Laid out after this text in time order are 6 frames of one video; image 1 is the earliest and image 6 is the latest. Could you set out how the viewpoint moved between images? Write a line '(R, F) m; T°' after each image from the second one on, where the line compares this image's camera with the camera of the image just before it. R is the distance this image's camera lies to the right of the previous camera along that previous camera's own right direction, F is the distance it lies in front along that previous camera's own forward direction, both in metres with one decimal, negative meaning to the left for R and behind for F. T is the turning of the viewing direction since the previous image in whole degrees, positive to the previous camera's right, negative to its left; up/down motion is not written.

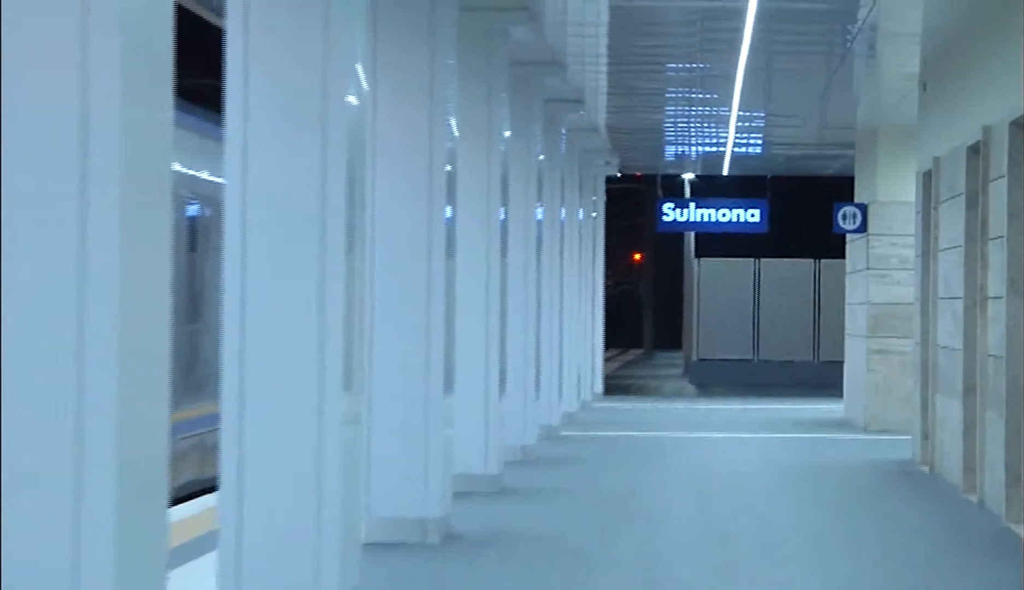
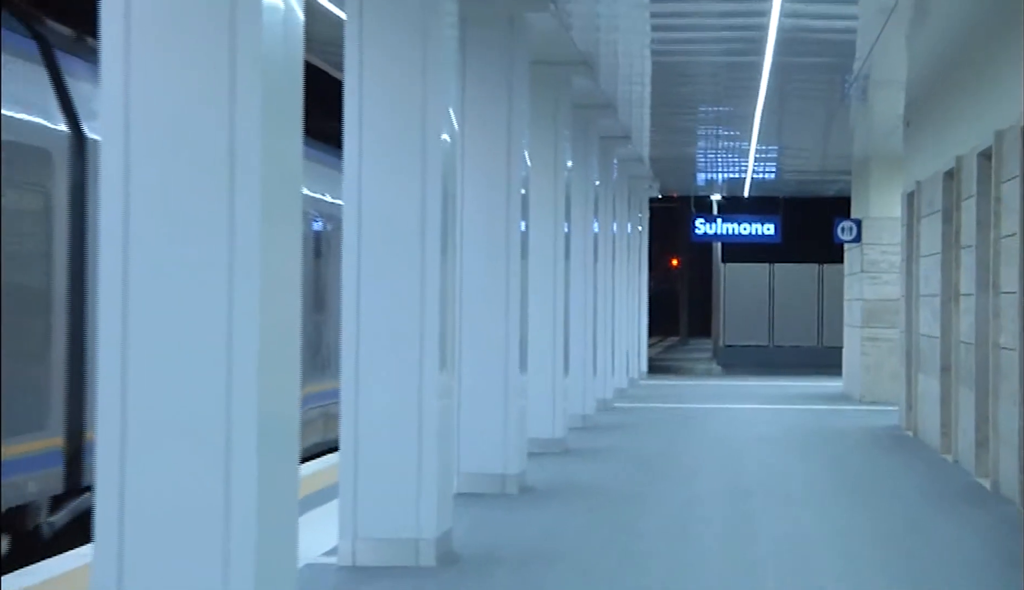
(-0.2, -1.2) m; -1°
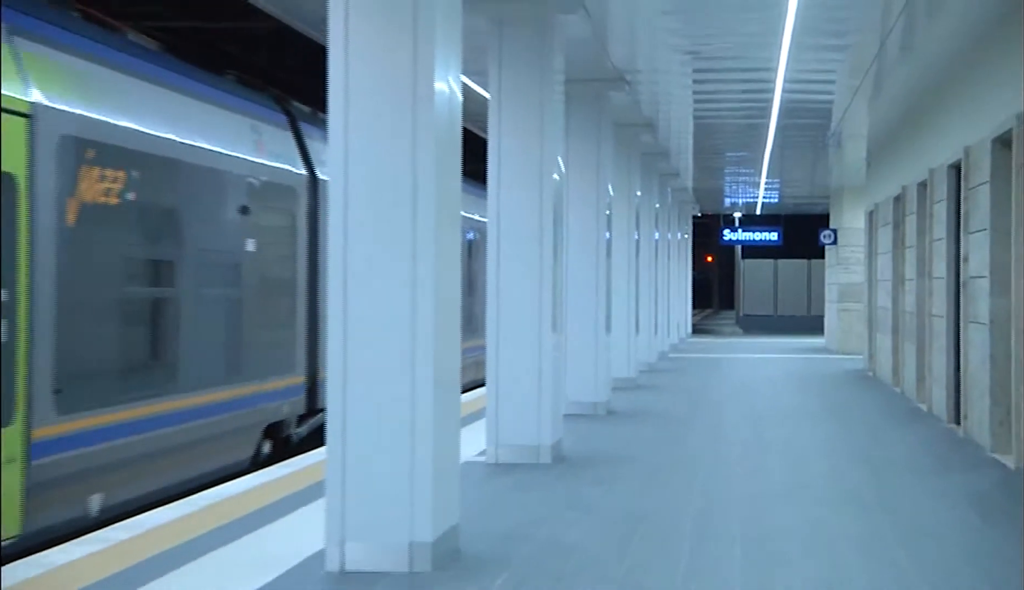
(-0.3, -3.0) m; -2°
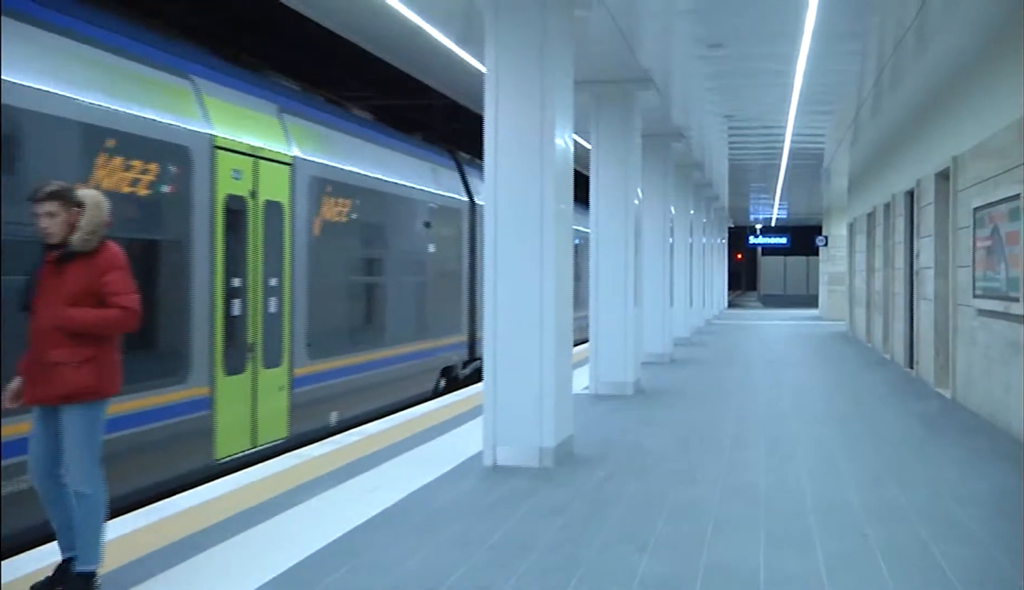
(-0.2, -4.4) m; -3°
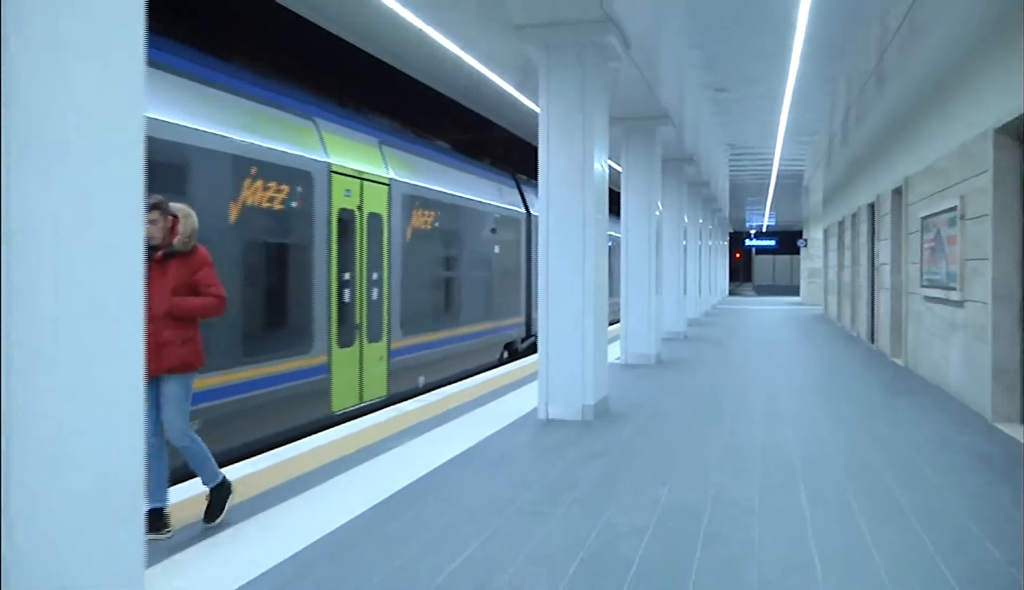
(-0.4, -3.8) m; -1°
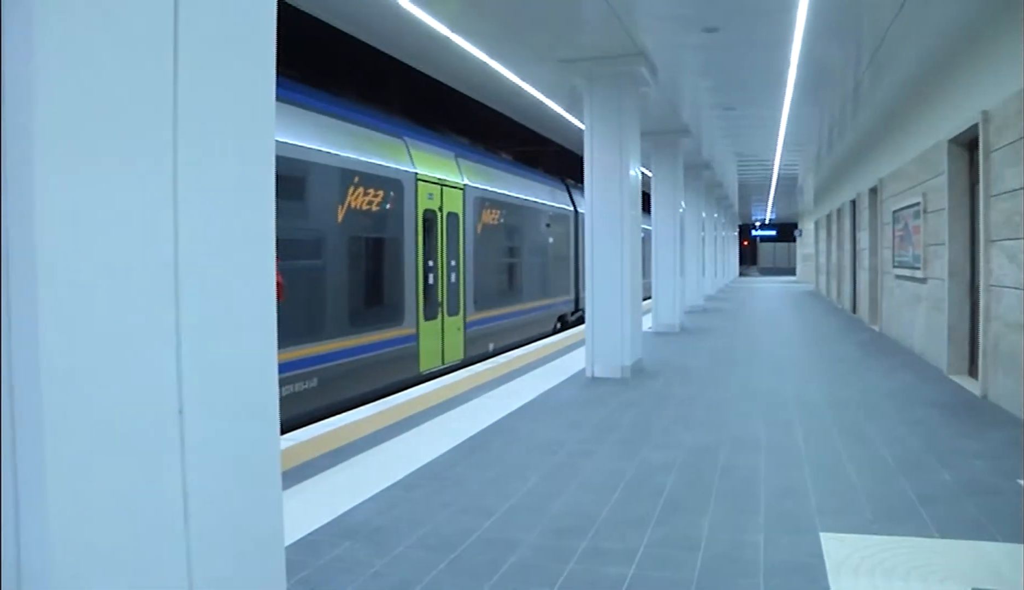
(-0.5, -4.1) m; -1°
